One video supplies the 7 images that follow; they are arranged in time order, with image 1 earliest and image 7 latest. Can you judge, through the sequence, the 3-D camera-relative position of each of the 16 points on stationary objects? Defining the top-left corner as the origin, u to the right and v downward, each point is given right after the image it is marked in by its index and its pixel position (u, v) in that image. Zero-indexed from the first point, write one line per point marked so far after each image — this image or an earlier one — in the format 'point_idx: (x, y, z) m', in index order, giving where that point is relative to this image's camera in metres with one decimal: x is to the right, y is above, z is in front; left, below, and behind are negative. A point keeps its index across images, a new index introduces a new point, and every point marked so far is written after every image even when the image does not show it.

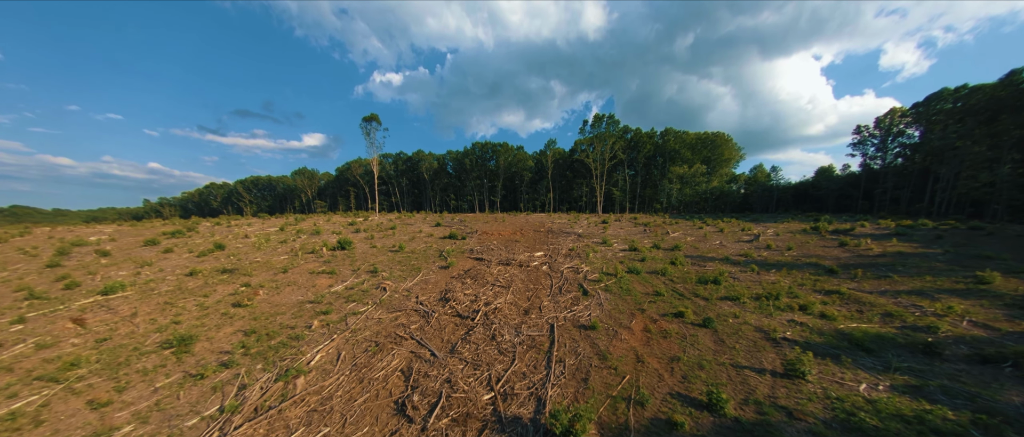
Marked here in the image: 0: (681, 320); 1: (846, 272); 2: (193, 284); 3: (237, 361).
0: (+5.2, -3.0, +8.4) m
1: (+15.7, -2.5, +13.0) m
2: (-14.5, -3.0, +12.6) m
3: (-7.1, -3.7, +7.2) m
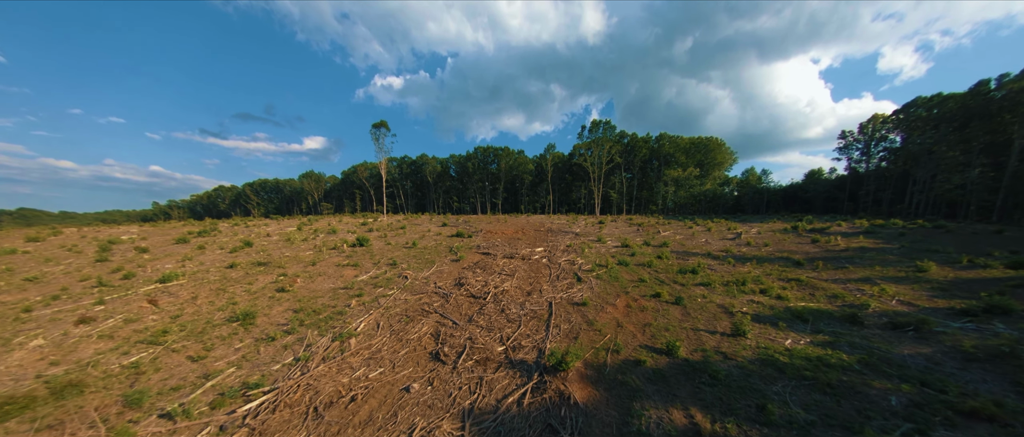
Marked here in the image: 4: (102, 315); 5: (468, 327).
0: (+5.4, -2.9, +10.2) m
1: (+15.9, -2.4, +14.8) m
2: (-14.3, -2.9, +14.3) m
3: (-7.0, -3.5, +8.9) m
4: (-15.4, -3.6, +10.4) m
5: (-1.3, -3.2, +8.3) m
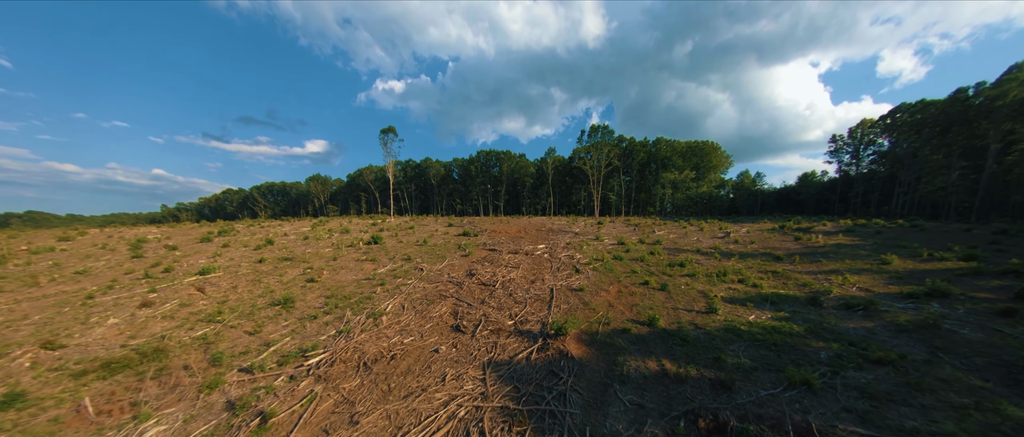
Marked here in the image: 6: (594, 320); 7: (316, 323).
0: (+5.6, -2.8, +11.6) m
1: (+16.2, -2.3, +16.2) m
2: (-14.1, -2.8, +15.8) m
3: (-6.7, -3.4, +10.3) m
4: (-15.2, -3.5, +11.9) m
5: (-1.1, -3.1, +9.7) m
6: (+2.5, -3.1, +8.5) m
7: (-6.7, -3.6, +9.4) m
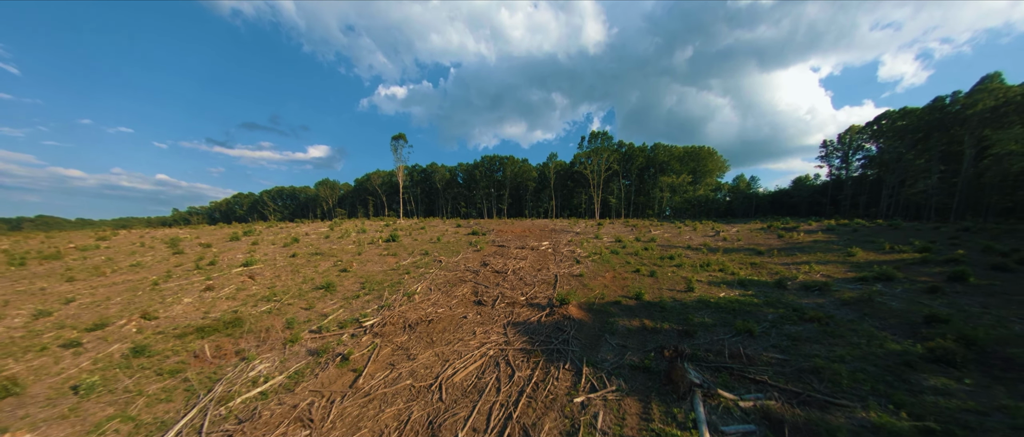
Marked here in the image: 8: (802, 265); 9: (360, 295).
0: (+6.1, -2.6, +13.4) m
1: (+16.7, -2.2, +17.9) m
2: (-13.6, -2.7, +17.7) m
3: (-6.2, -3.2, +12.2) m
4: (-14.7, -3.3, +13.8) m
5: (-0.6, -2.9, +11.5) m
6: (+2.9, -2.8, +10.3) m
7: (-6.3, -3.4, +11.3) m
8: (+15.4, -2.4, +14.6) m
9: (-6.5, -3.3, +11.8) m
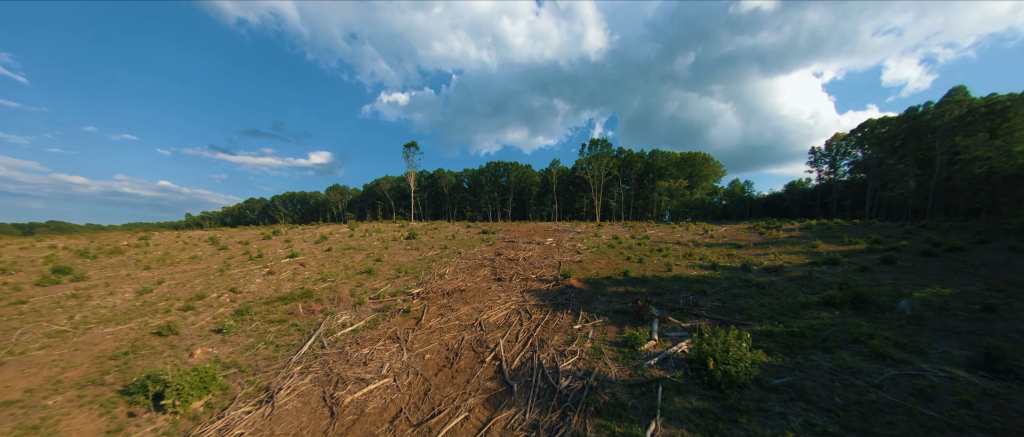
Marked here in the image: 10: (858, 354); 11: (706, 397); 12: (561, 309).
0: (+6.7, -2.4, +15.9) m
1: (+17.3, -2.0, +20.4) m
2: (-12.9, -2.6, +20.4) m
3: (-5.6, -3.0, +14.8) m
4: (-14.1, -3.1, +16.4) m
5: (0.0, -2.6, +14.1) m
6: (+3.5, -2.5, +12.8) m
7: (-5.7, -3.1, +13.9) m
8: (+16.0, -2.2, +17.1) m
9: (-5.9, -3.0, +14.4) m
10: (+6.7, -2.6, +5.4) m
11: (+3.2, -2.9, +4.5) m
12: (+1.6, -2.9, +9.0) m
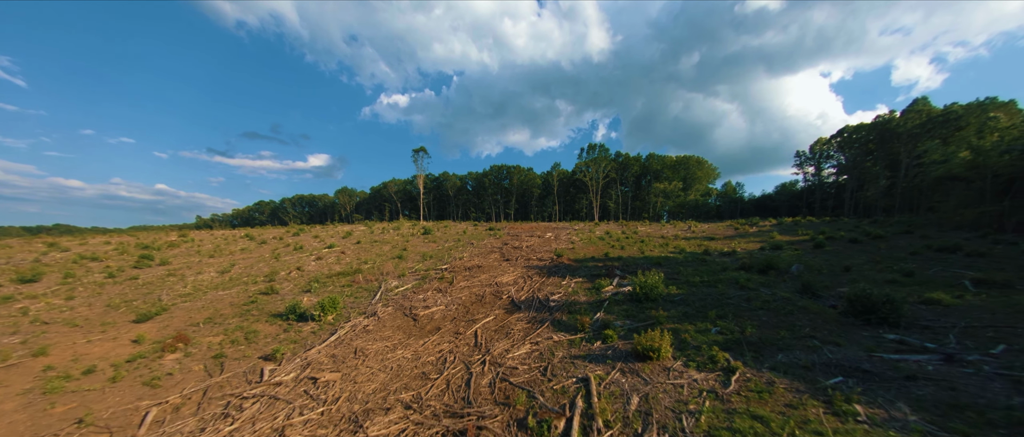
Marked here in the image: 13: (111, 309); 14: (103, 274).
0: (+7.0, -2.0, +19.3) m
1: (+17.7, -1.7, +23.7) m
2: (-12.6, -2.3, +23.9) m
3: (-5.3, -2.6, +18.3) m
4: (-13.7, -2.8, +20.0) m
5: (+0.3, -2.3, +17.5) m
6: (+3.8, -2.2, +16.3) m
7: (-5.3, -2.8, +17.4) m
8: (+16.4, -1.9, +20.4) m
9: (-5.6, -2.7, +17.9) m
10: (+6.9, -2.2, +8.8) m
11: (+3.4, -2.4, +7.9) m
12: (+1.9, -2.5, +12.4) m
13: (-16.4, -3.7, +11.3) m
14: (-25.4, -3.5, +17.2) m
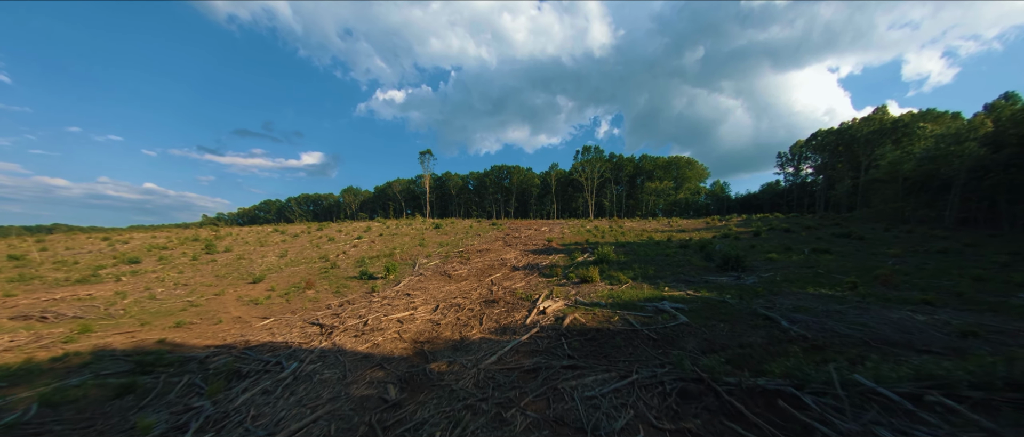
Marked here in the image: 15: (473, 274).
0: (+7.1, -1.6, +23.6) m
1: (+17.8, -1.2, +28.0) m
2: (-12.5, -1.9, +28.2) m
3: (-5.2, -2.2, +22.6) m
4: (-13.7, -2.4, +24.3) m
5: (+0.4, -1.8, +21.8) m
6: (+3.9, -1.8, +20.6) m
7: (-5.3, -2.3, +21.7) m
8: (+16.5, -1.4, +24.7) m
9: (-5.5, -2.3, +22.2) m
10: (+7.0, -1.8, +13.1) m
11: (+3.5, -2.0, +12.2) m
12: (+2.0, -2.1, +16.7) m
13: (-16.3, -3.3, +15.7) m
14: (-25.4, -3.1, +21.5) m
15: (-1.8, -2.6, +12.7) m
